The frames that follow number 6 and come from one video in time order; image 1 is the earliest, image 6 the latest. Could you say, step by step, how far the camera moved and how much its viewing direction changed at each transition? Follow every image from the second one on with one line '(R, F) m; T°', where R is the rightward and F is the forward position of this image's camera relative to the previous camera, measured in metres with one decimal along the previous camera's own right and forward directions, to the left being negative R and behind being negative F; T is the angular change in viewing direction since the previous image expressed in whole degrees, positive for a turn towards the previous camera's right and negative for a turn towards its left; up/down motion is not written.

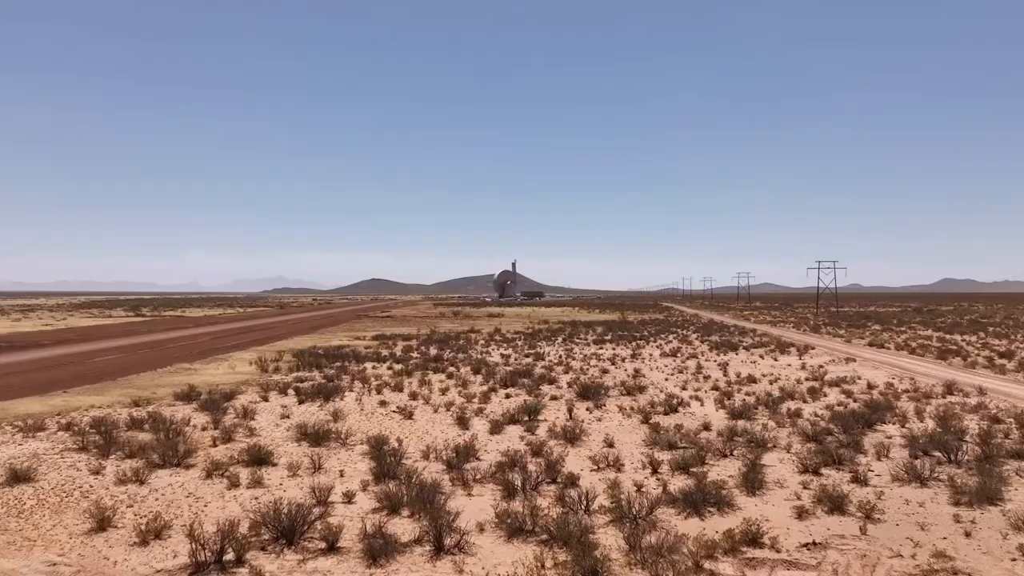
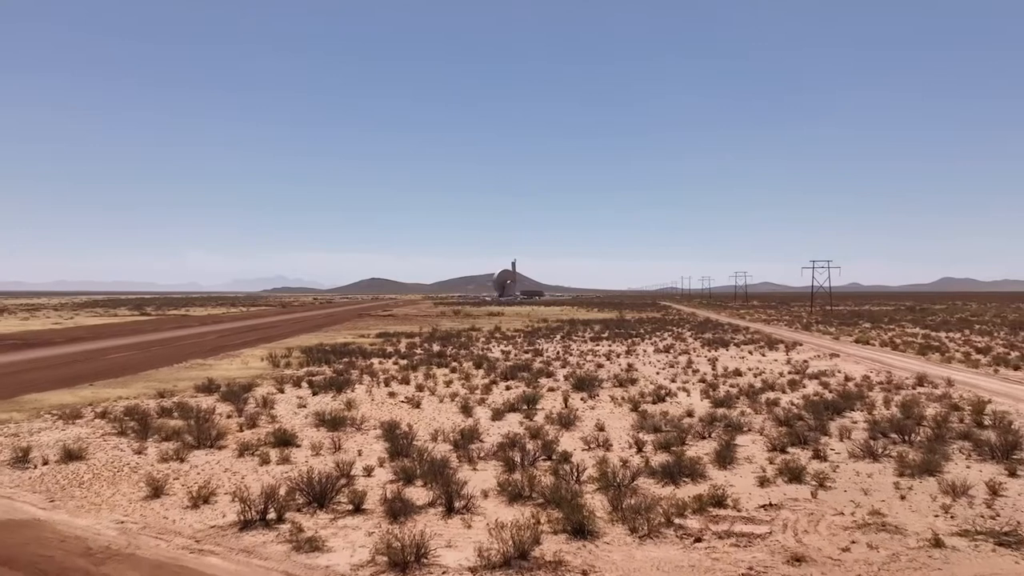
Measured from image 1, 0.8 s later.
(0.0, -2.0) m; 0°
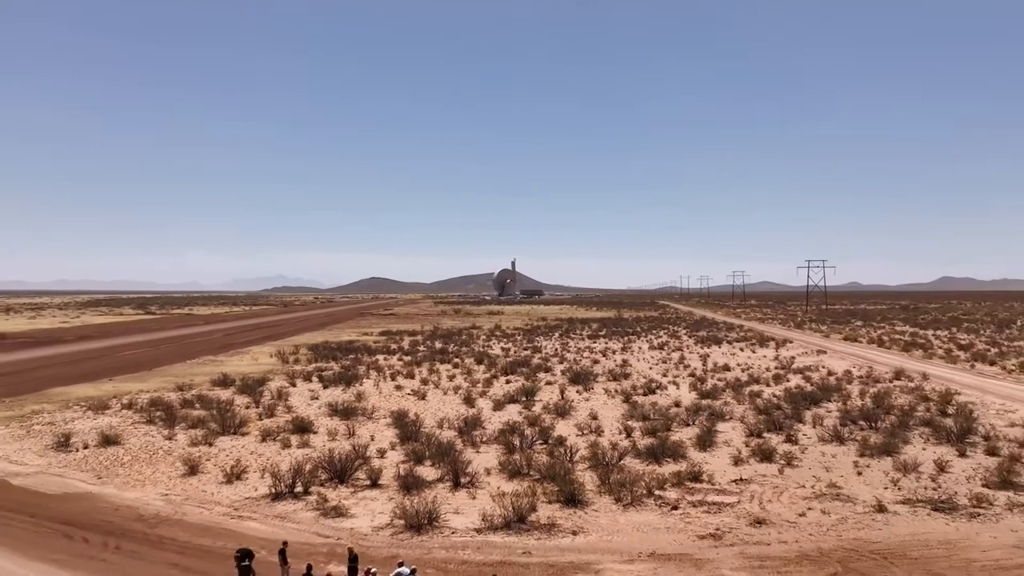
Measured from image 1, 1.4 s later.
(0.0, -1.8) m; 0°
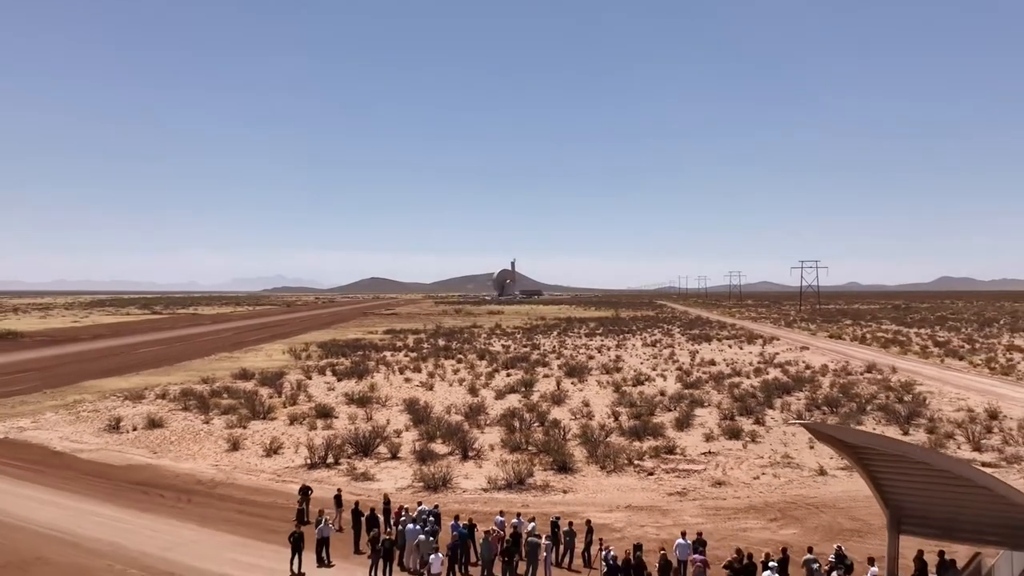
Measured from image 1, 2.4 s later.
(0.0, -2.6) m; 0°
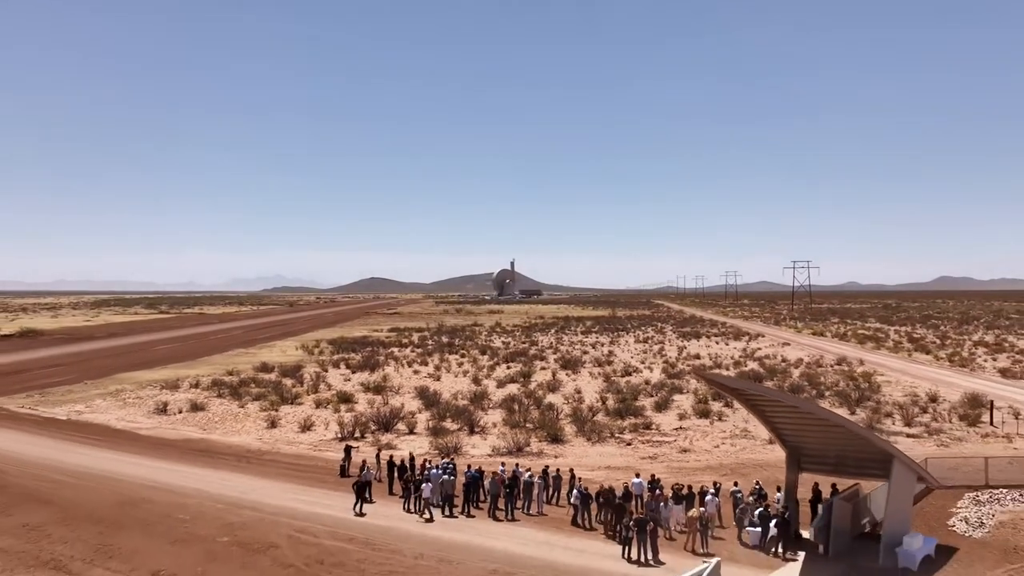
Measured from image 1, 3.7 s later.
(0.0, -3.2) m; 0°
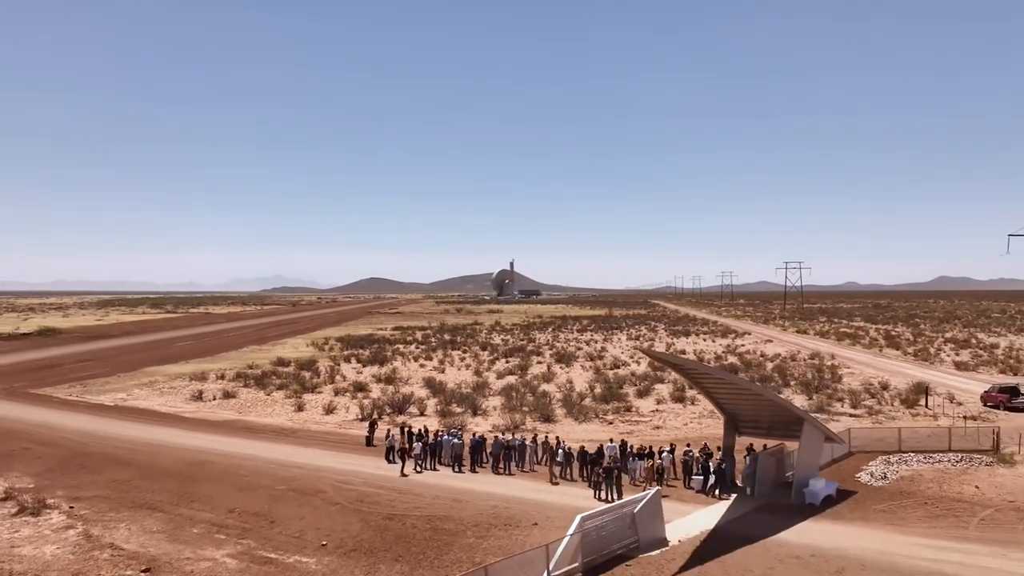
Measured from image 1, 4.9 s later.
(+0.1, -3.2) m; 0°
